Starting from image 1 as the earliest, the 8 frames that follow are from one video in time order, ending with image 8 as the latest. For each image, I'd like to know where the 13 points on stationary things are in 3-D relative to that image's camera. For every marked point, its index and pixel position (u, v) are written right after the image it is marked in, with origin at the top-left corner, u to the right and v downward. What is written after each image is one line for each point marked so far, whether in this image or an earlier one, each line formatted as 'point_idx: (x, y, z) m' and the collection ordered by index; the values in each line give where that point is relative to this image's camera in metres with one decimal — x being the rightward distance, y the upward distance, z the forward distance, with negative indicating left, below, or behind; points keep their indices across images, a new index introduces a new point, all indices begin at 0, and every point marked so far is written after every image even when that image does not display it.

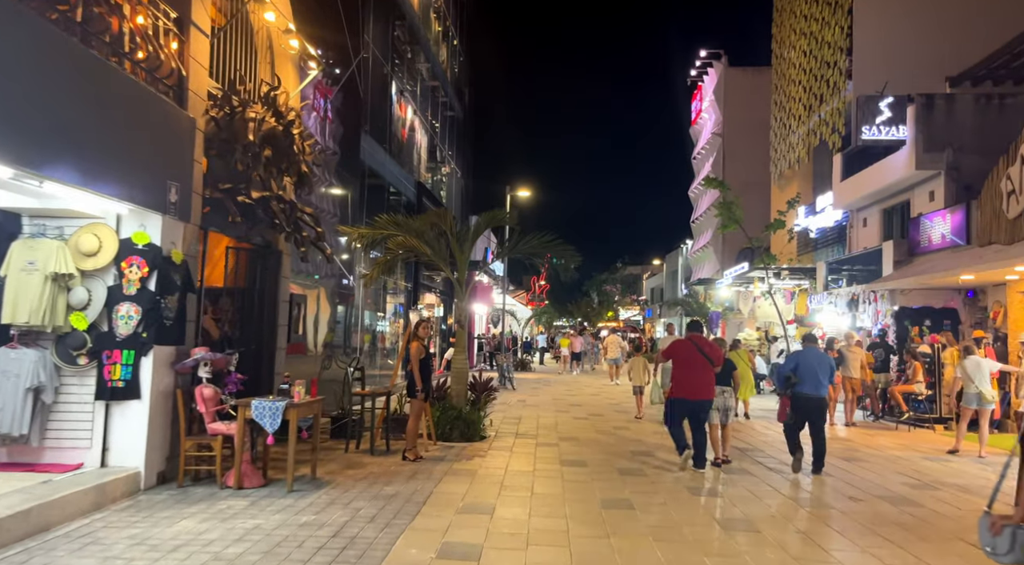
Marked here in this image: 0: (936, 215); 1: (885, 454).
0: (+8.6, +1.4, +14.6) m
1: (+5.2, -2.4, +10.2) m
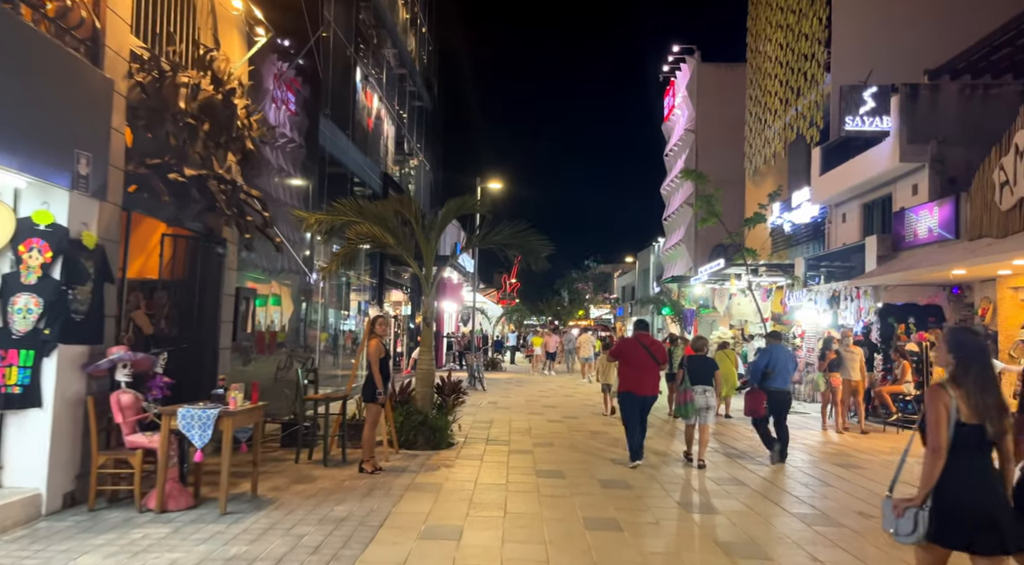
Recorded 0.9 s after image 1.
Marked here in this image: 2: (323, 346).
0: (+8.0, +1.5, +14.1) m
1: (+4.8, -2.3, +9.6) m
2: (-3.7, -1.2, +14.1) m
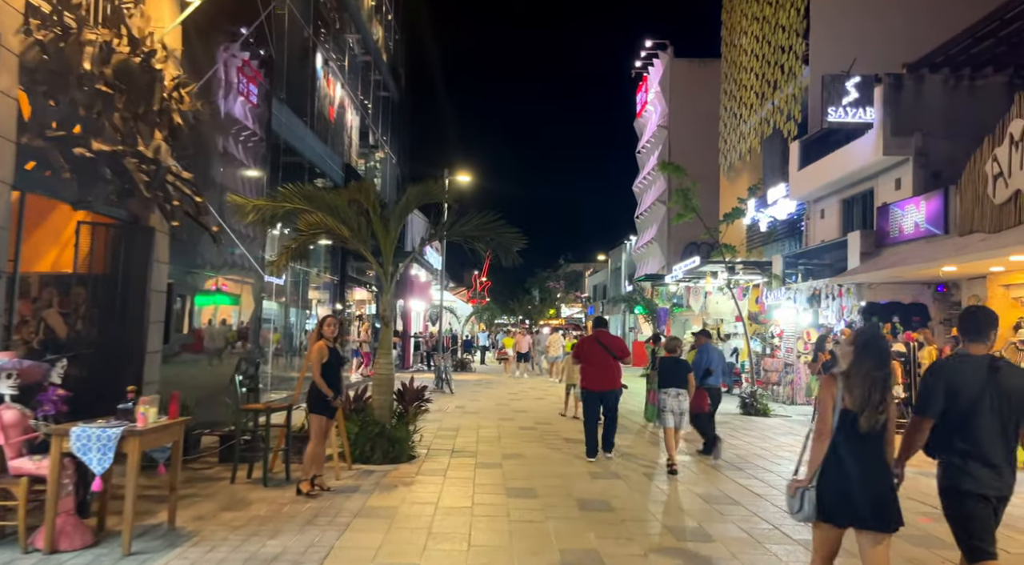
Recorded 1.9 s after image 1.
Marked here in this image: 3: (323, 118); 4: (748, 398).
0: (+7.4, +1.5, +13.6) m
1: (+4.4, -2.3, +8.9) m
2: (-4.2, -1.2, +13.1) m
3: (-4.8, +4.2, +18.6) m
4: (+5.0, -2.4, +15.3) m
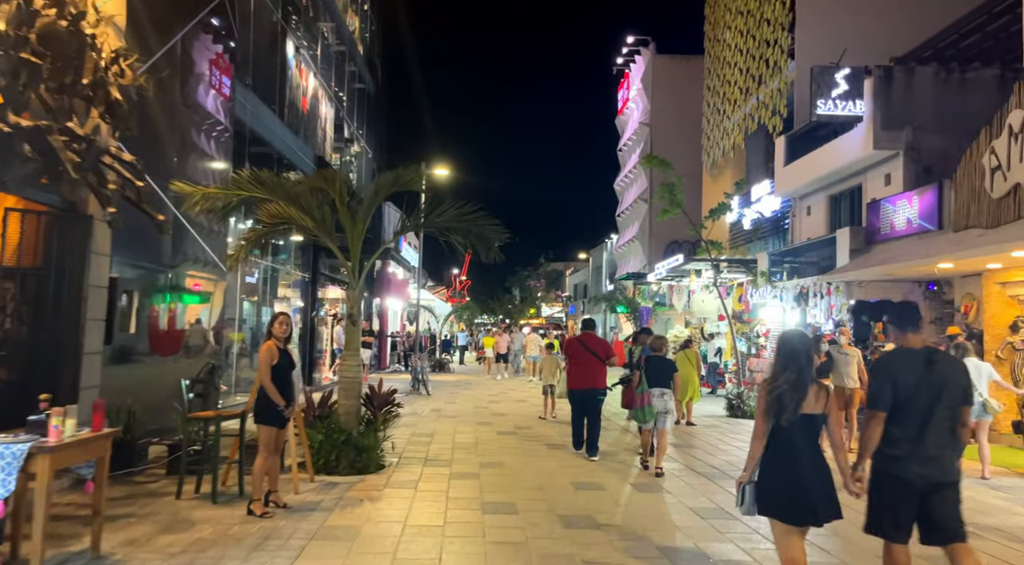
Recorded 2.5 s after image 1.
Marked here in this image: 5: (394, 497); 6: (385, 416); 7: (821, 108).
0: (+7.0, +1.5, +13.2) m
1: (+4.2, -2.3, +8.4) m
2: (-4.6, -1.1, +12.4) m
3: (-5.3, +4.2, +17.8) m
4: (+4.5, -2.4, +14.9) m
5: (-1.1, -2.0, +6.7) m
6: (-1.5, -1.5, +8.4) m
7: (+6.4, +3.6, +15.0) m
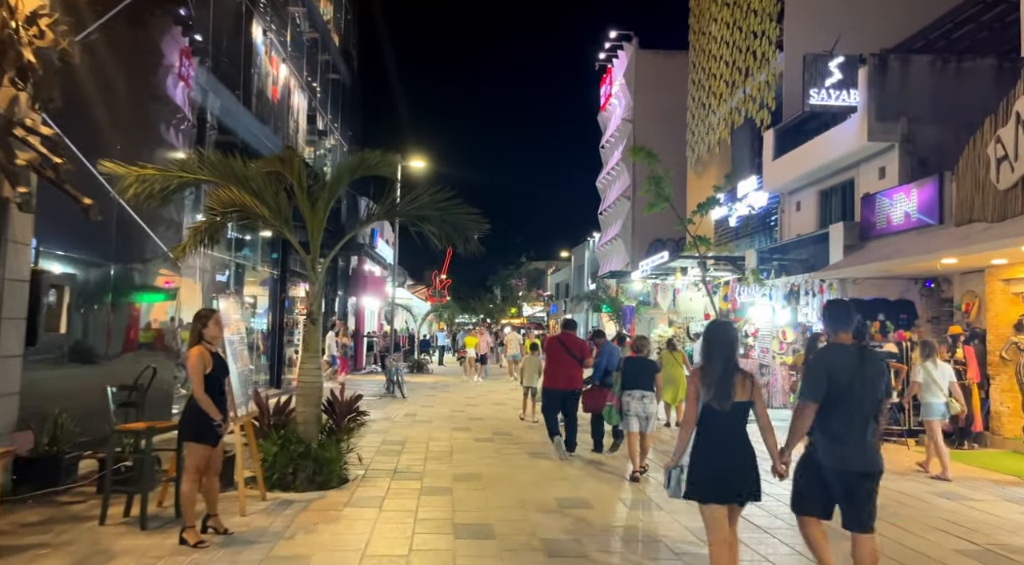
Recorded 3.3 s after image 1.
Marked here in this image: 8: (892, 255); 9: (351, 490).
0: (+6.7, +1.6, +12.6) m
1: (+3.9, -2.2, +7.8) m
2: (-4.9, -1.1, +11.5) m
3: (-5.8, +4.3, +17.0) m
4: (+4.1, -2.3, +14.2) m
5: (-1.3, -1.9, +5.9) m
6: (-1.7, -1.5, +7.6) m
7: (+5.9, +3.6, +14.4) m
8: (+6.2, +0.5, +11.9) m
9: (-1.6, -2.0, +7.0) m
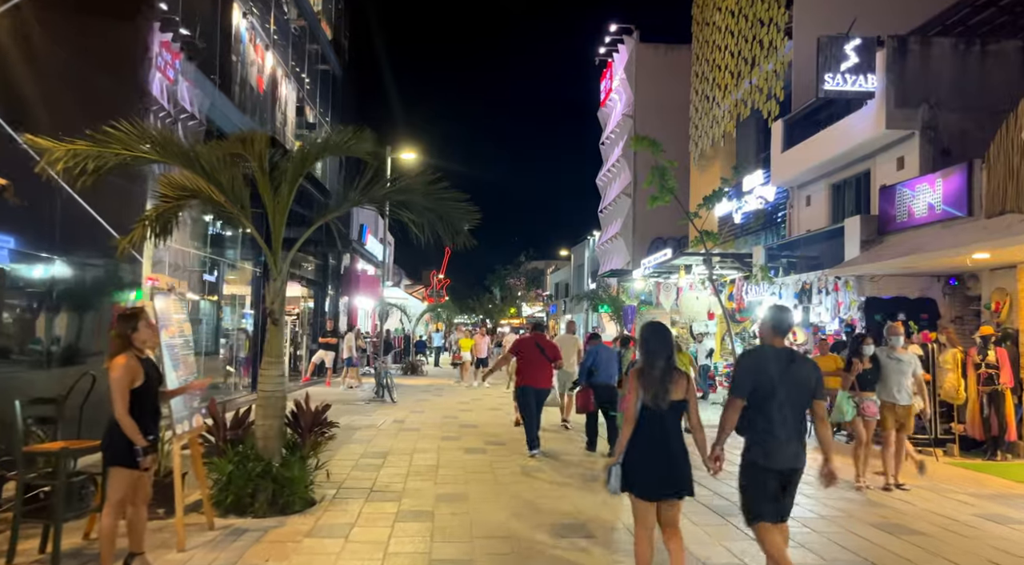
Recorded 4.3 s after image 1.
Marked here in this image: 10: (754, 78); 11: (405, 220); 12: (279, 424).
0: (+6.6, +1.6, +11.7) m
1: (+3.8, -2.2, +6.9) m
2: (-5.0, -1.0, +10.7) m
3: (-5.9, +4.4, +16.1) m
4: (+4.0, -2.3, +13.4) m
5: (-1.4, -1.9, +5.1) m
6: (-1.8, -1.4, +6.8) m
7: (+5.9, +3.7, +13.5) m
8: (+6.1, +0.5, +11.0) m
9: (-1.6, -1.9, +6.2) m
10: (+6.5, +5.5, +19.6) m
11: (-1.1, +0.6, +7.7) m
12: (-2.0, -1.2, +6.3) m
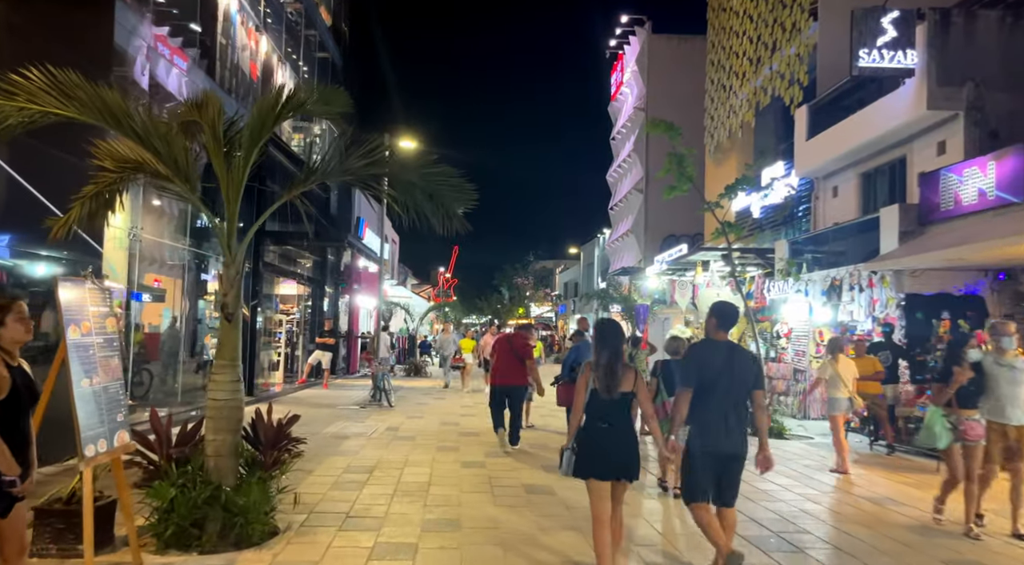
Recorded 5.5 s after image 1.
0: (+6.6, +1.7, +10.6) m
1: (+3.8, -2.1, +5.8) m
2: (-5.0, -0.9, +9.7) m
3: (-5.8, +4.4, +15.1) m
4: (+4.1, -2.2, +12.3) m
5: (-1.4, -1.8, +4.0) m
6: (-1.8, -1.3, +5.7) m
7: (+5.9, +3.8, +12.4) m
8: (+6.2, +0.6, +9.9) m
9: (-1.7, -1.9, +5.1) m
10: (+6.7, +5.6, +18.5) m
11: (-1.1, +0.7, +6.6) m
12: (-2.0, -1.1, +5.3) m
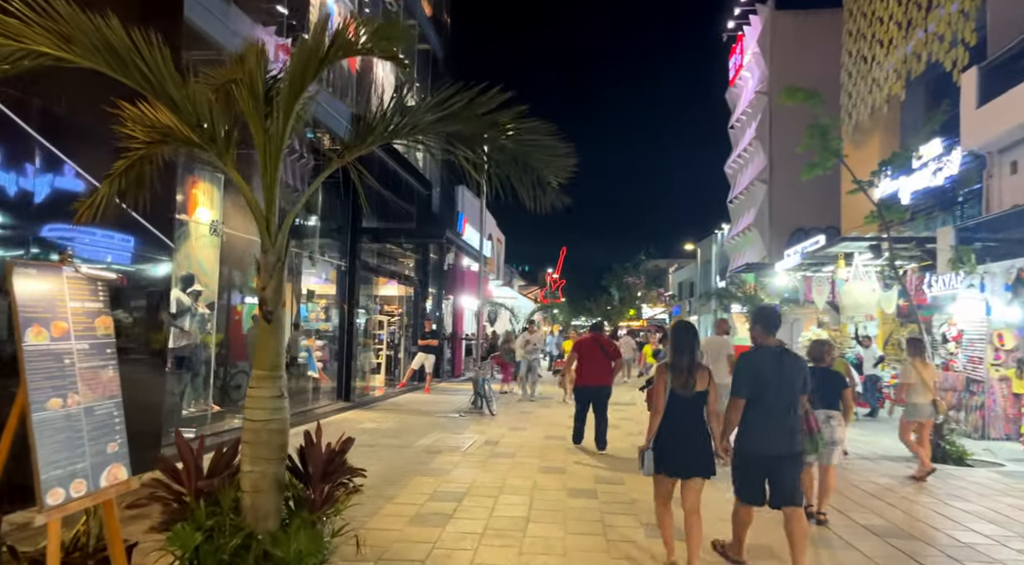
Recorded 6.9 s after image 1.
0: (+8.0, +1.8, +8.1) m
1: (+4.5, -2.0, +3.8) m
2: (-3.6, -0.9, +9.0) m
3: (-3.6, +4.4, +14.5) m
4: (+5.8, -2.1, +10.1) m
5: (-0.9, -1.7, +2.8) m
6: (-1.1, -1.3, +4.6) m
7: (+7.5, +3.9, +10.0) m
8: (+7.4, +0.7, +7.5) m
9: (-1.0, -1.8, +4.0) m
10: (+9.2, +5.7, +15.9) m
11: (-0.3, +0.8, +5.4) m
12: (-1.4, -1.1, +4.2) m
